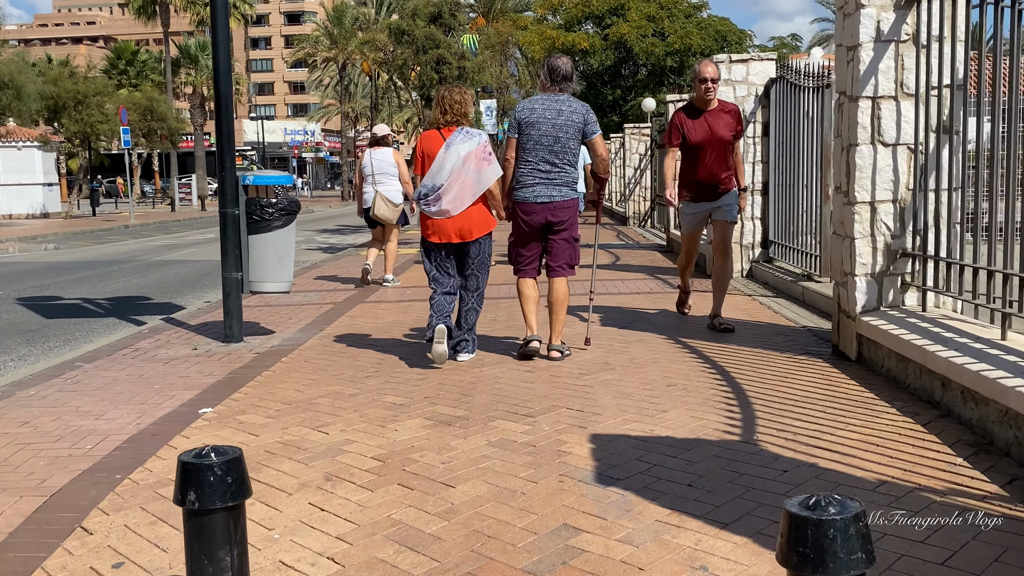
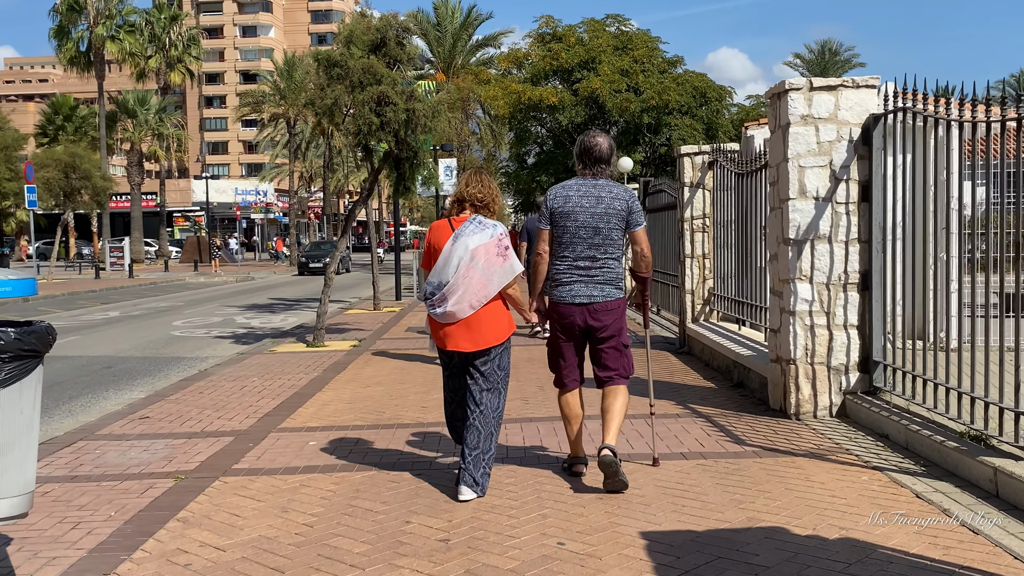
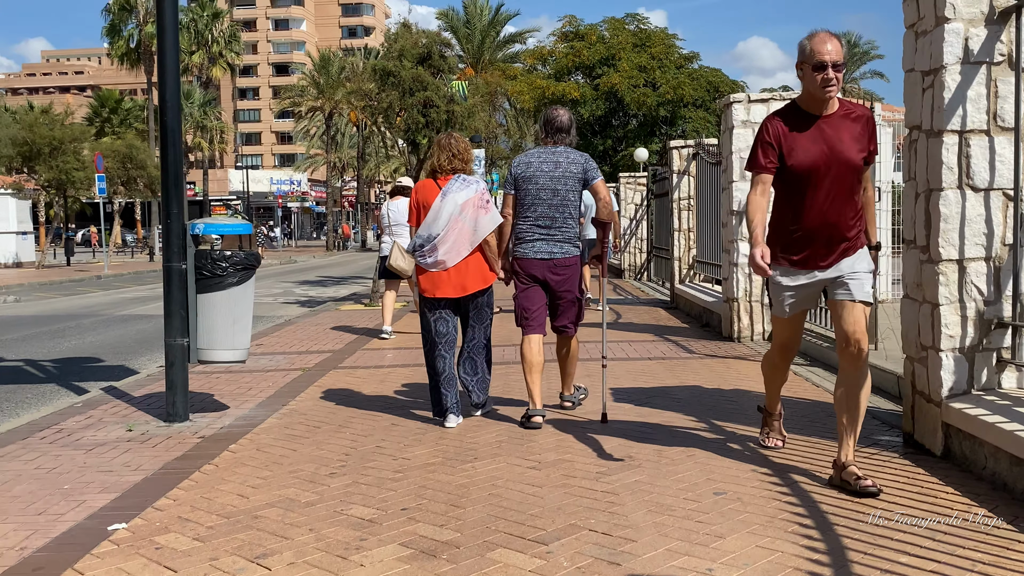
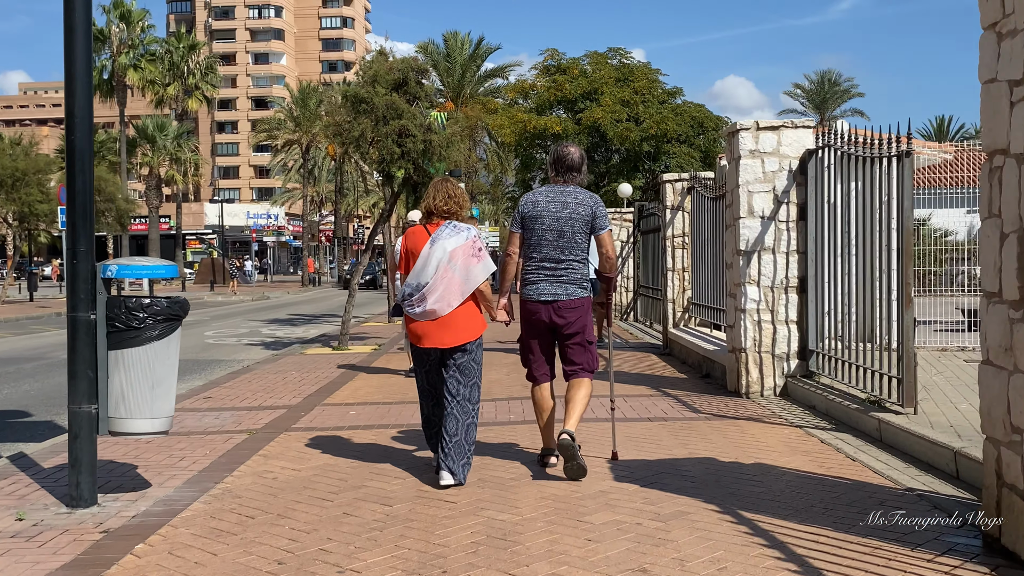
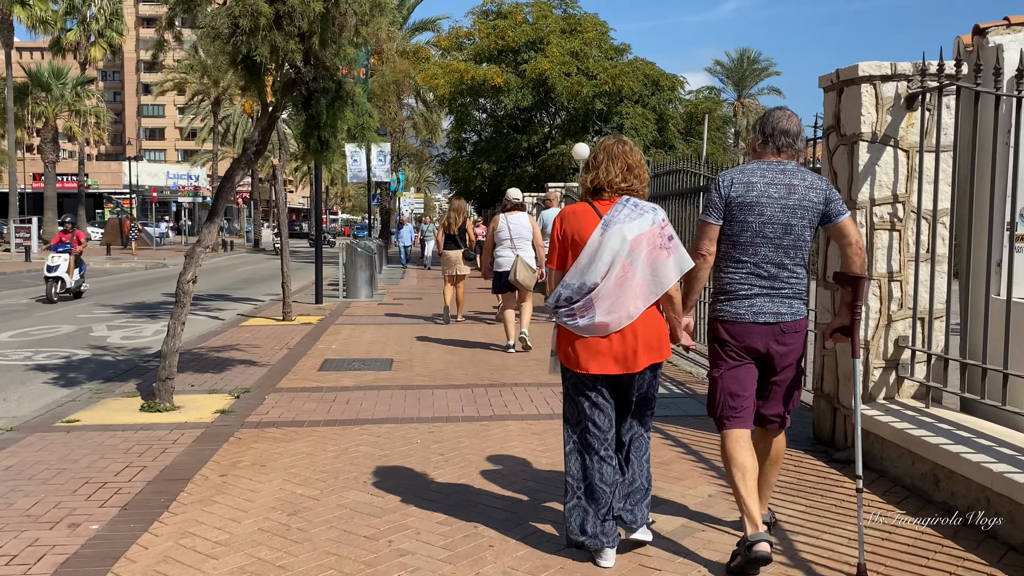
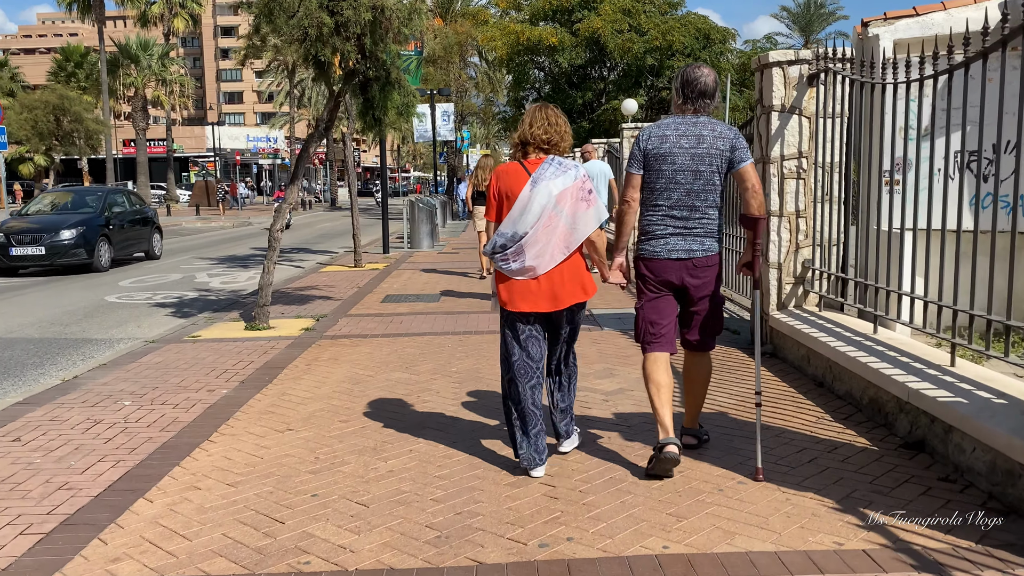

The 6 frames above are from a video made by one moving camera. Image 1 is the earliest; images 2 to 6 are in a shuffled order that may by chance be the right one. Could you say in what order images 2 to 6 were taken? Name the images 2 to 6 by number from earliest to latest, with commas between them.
3, 4, 2, 6, 5
